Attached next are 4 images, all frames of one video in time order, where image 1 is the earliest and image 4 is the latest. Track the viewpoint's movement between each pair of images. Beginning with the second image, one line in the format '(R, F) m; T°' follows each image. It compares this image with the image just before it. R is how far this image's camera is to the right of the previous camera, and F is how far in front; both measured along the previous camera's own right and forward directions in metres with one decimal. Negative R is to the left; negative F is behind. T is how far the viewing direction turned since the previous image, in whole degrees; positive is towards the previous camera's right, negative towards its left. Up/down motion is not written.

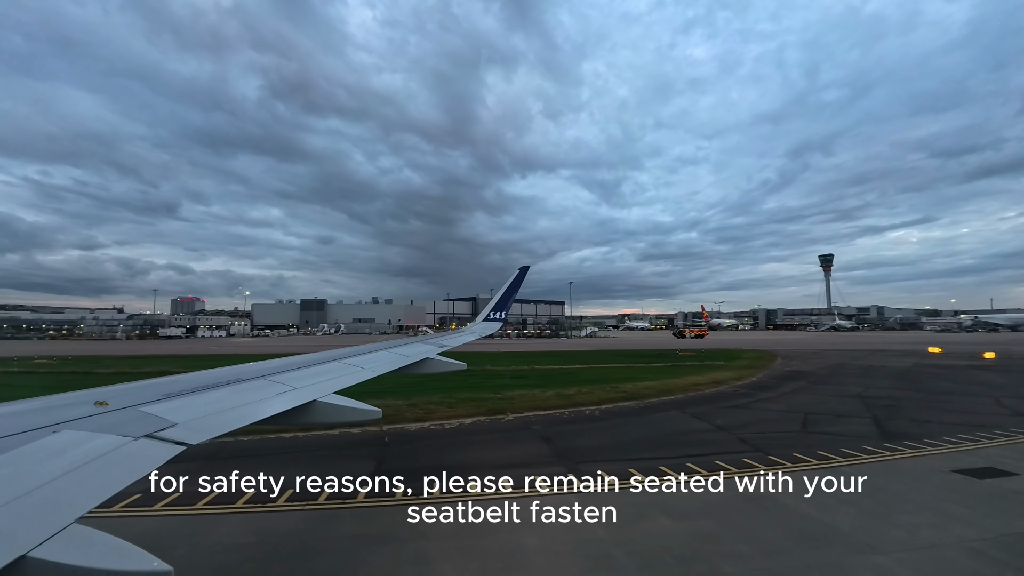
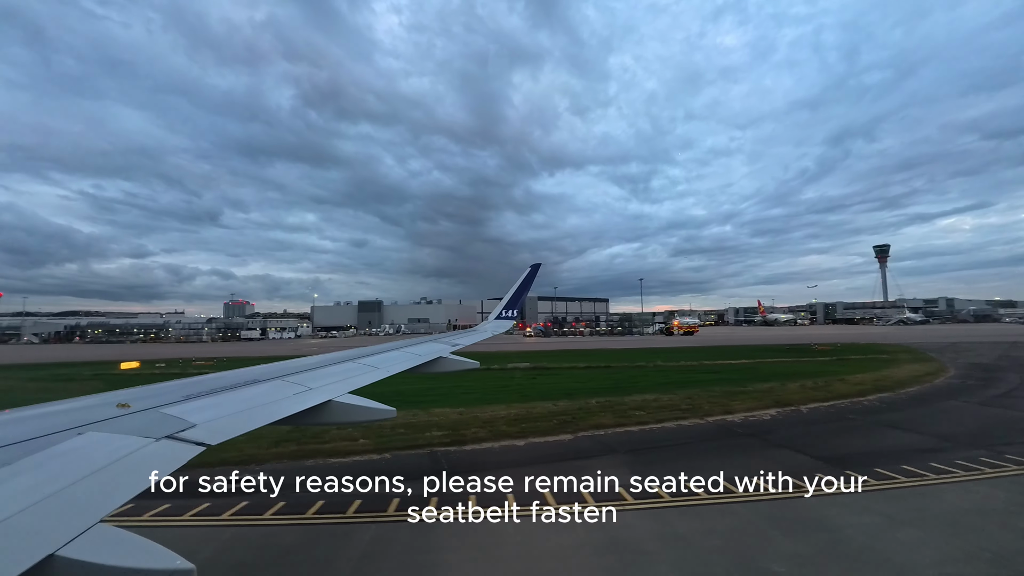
(-2.5, -0.2) m; -4°
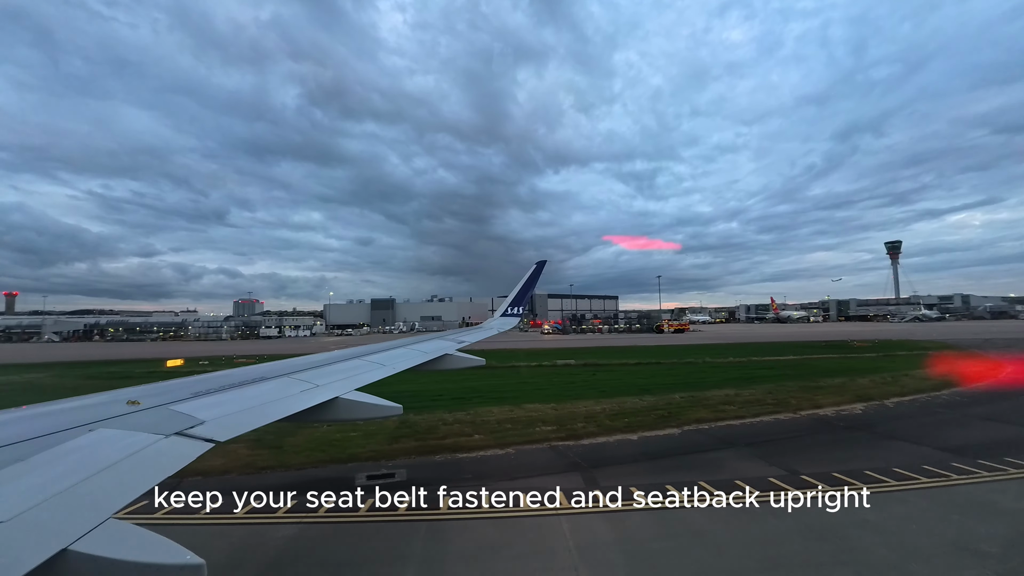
(-0.6, +0.2) m; -1°
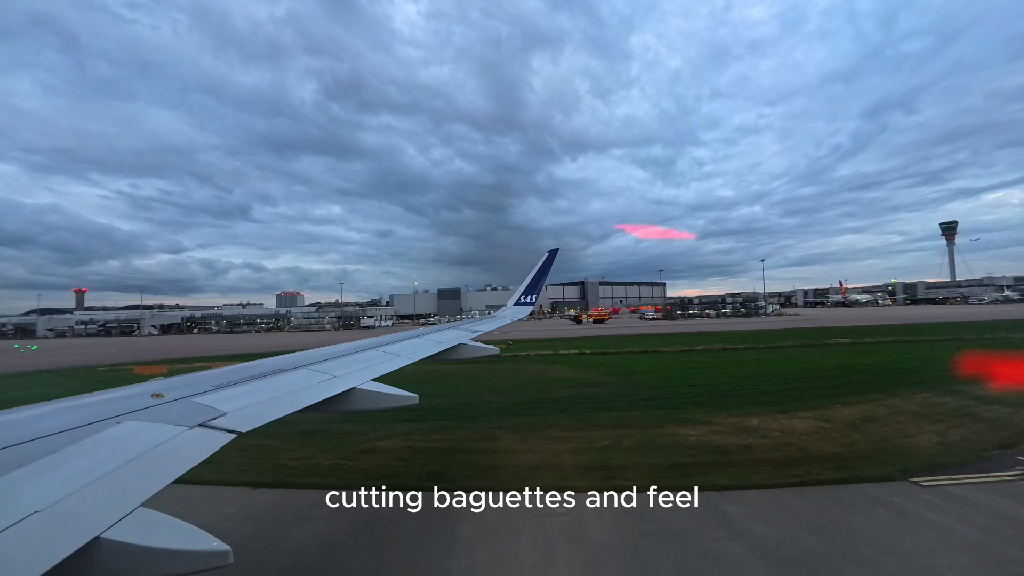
(+0.6, -0.6) m; -2°
